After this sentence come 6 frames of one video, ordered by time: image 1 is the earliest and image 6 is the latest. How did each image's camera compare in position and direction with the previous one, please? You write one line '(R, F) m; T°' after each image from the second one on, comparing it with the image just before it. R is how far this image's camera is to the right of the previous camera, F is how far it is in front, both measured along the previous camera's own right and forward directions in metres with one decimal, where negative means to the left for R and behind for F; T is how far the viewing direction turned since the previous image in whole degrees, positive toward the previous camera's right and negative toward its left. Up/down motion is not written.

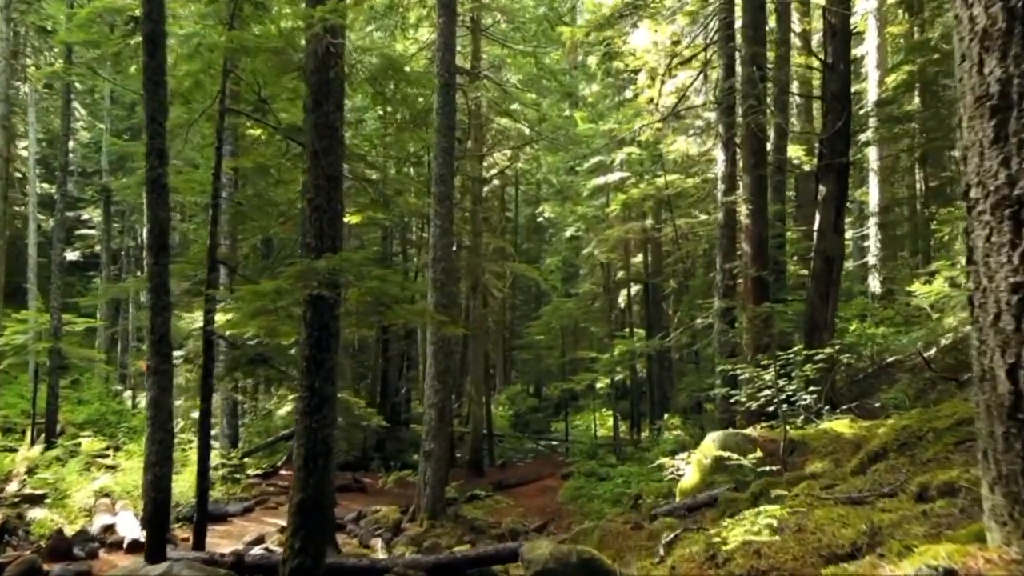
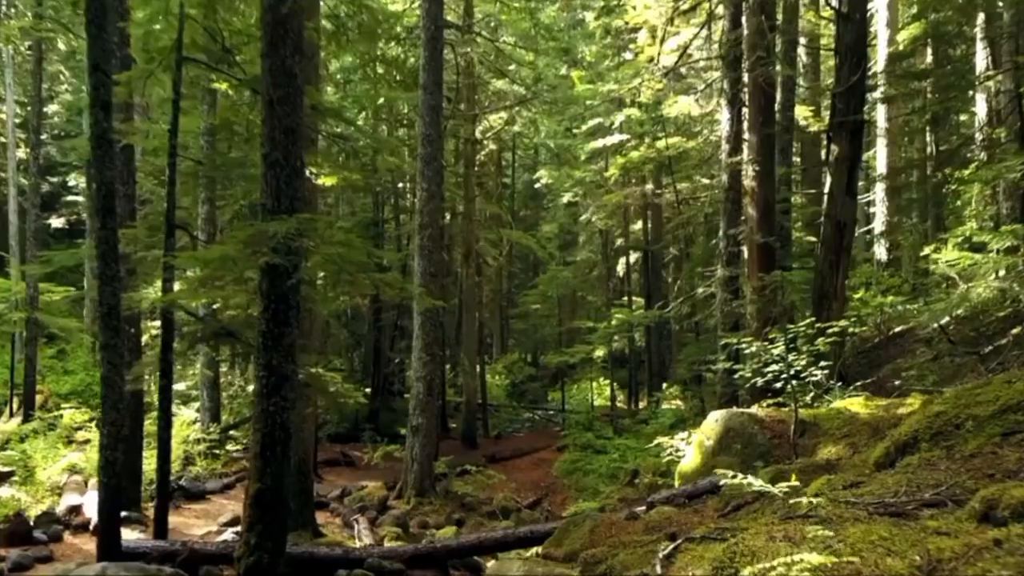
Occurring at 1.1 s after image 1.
(+0.1, +0.8) m; 0°
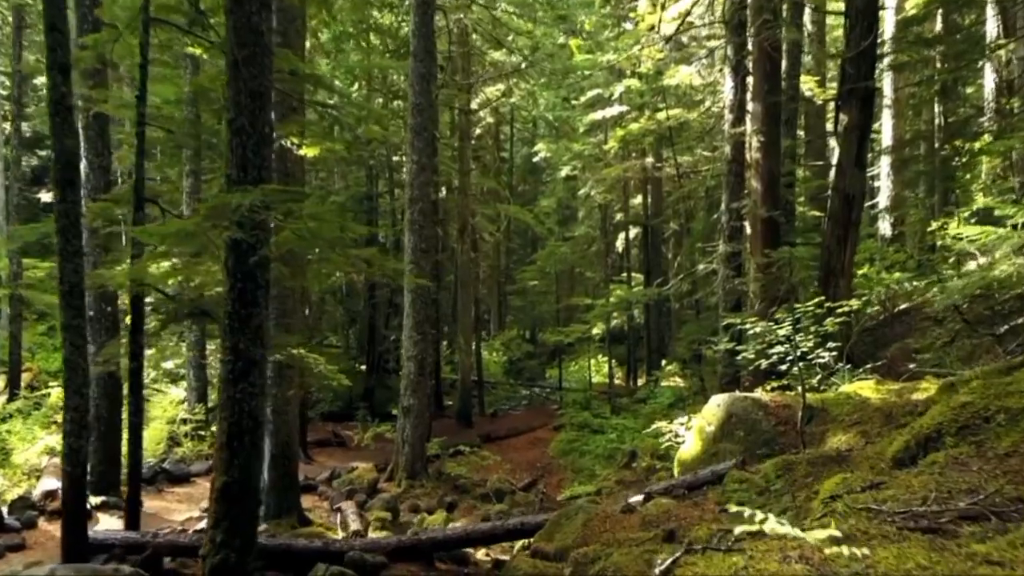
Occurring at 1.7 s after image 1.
(+0.1, +0.5) m; 0°
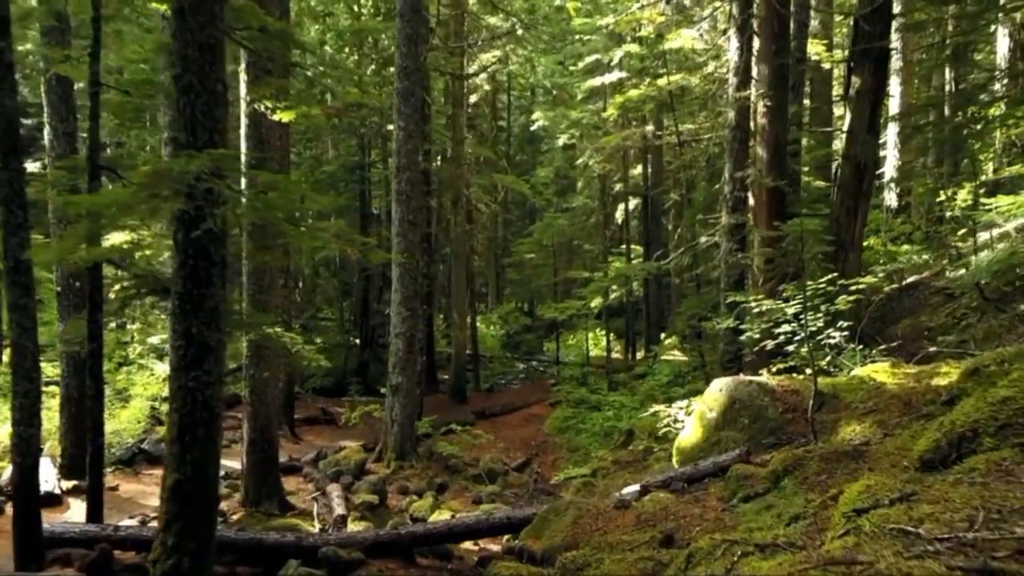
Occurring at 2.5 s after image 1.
(+0.1, +0.6) m; 0°
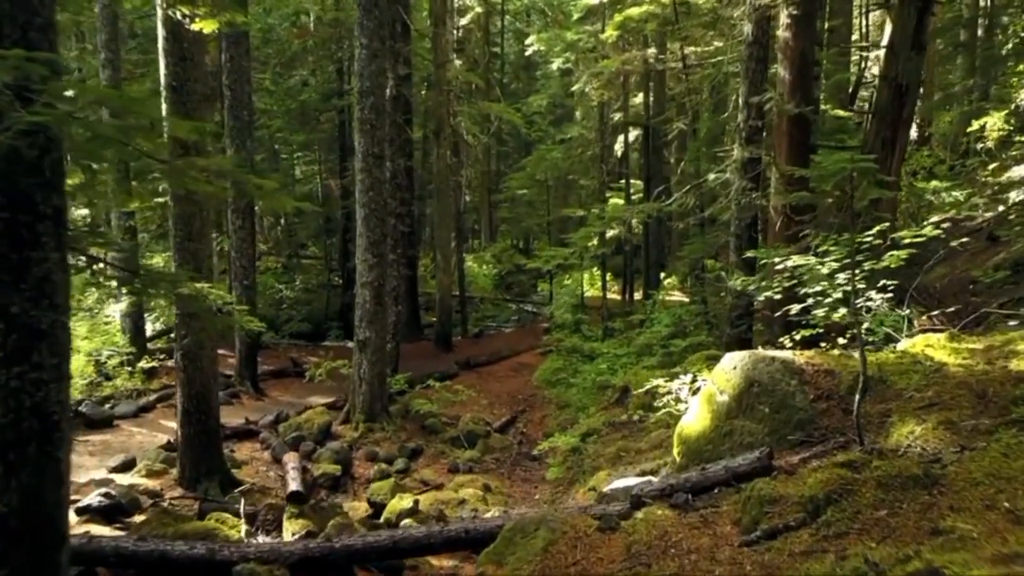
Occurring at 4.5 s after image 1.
(+0.3, +1.5) m; 0°
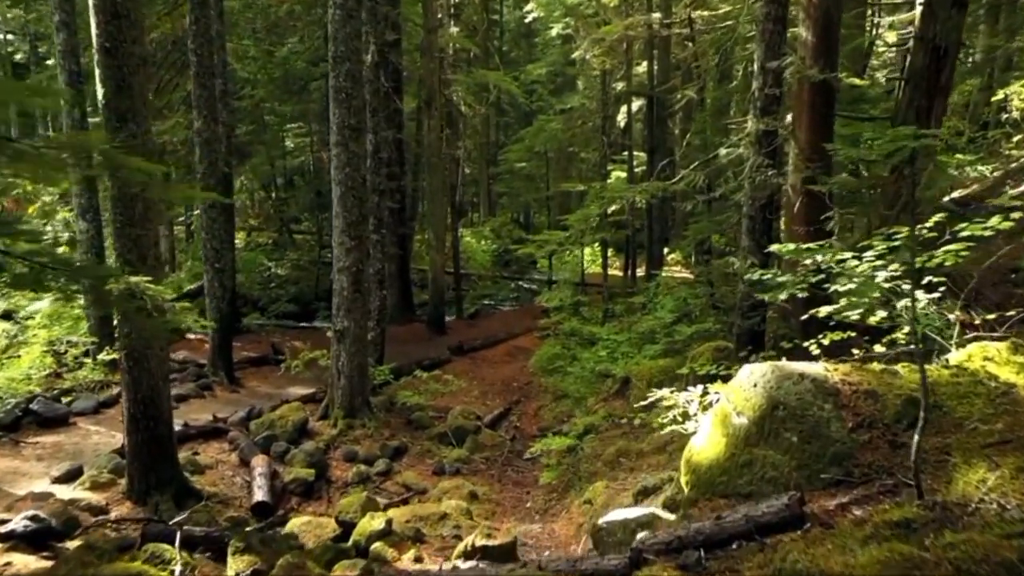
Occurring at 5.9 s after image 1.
(+0.2, +0.9) m; 0°
